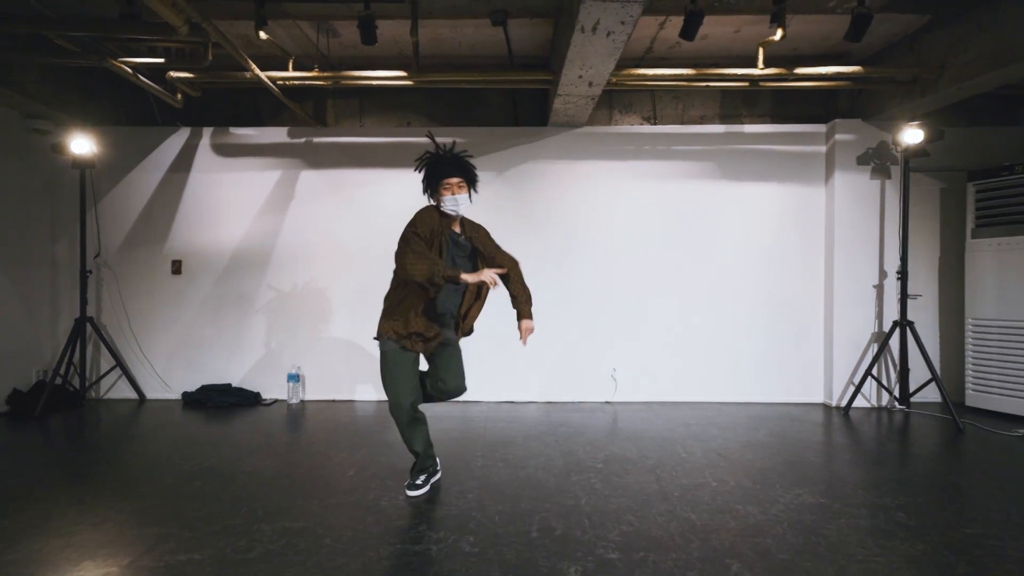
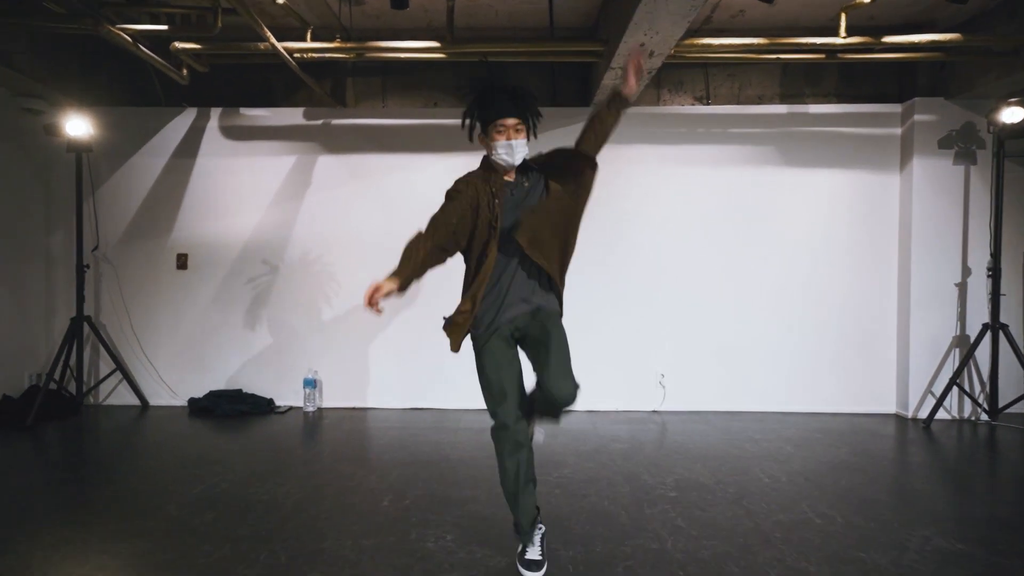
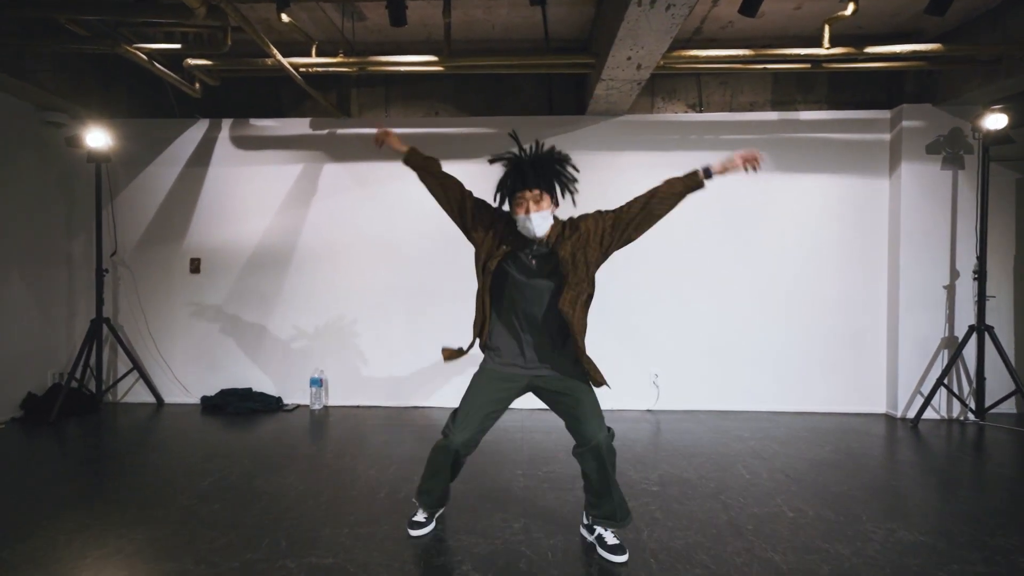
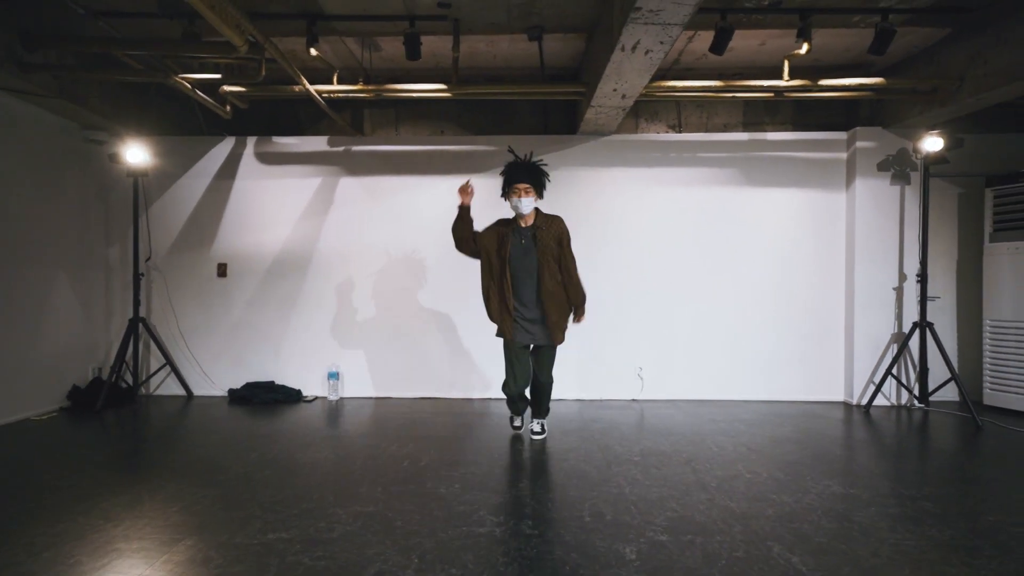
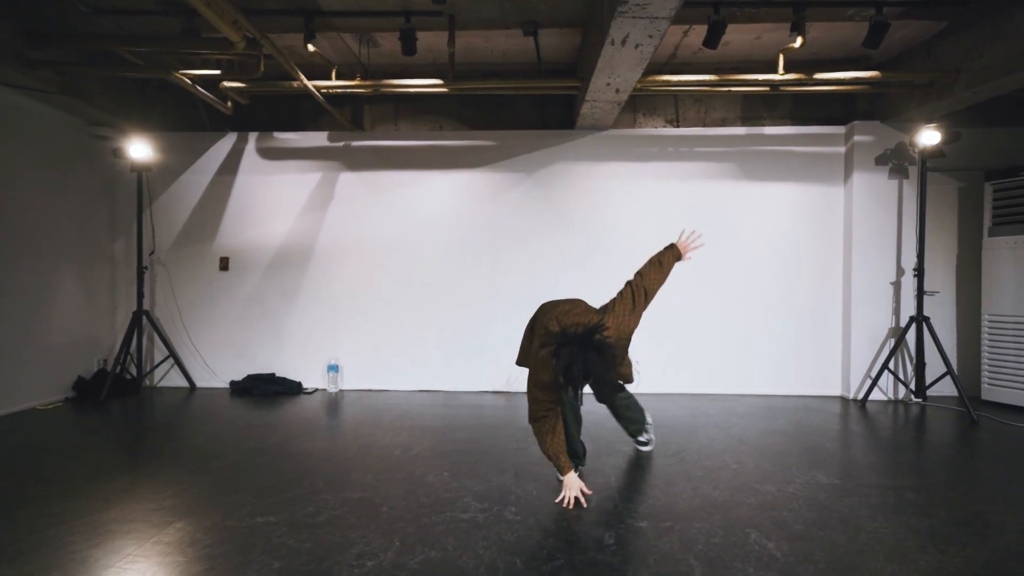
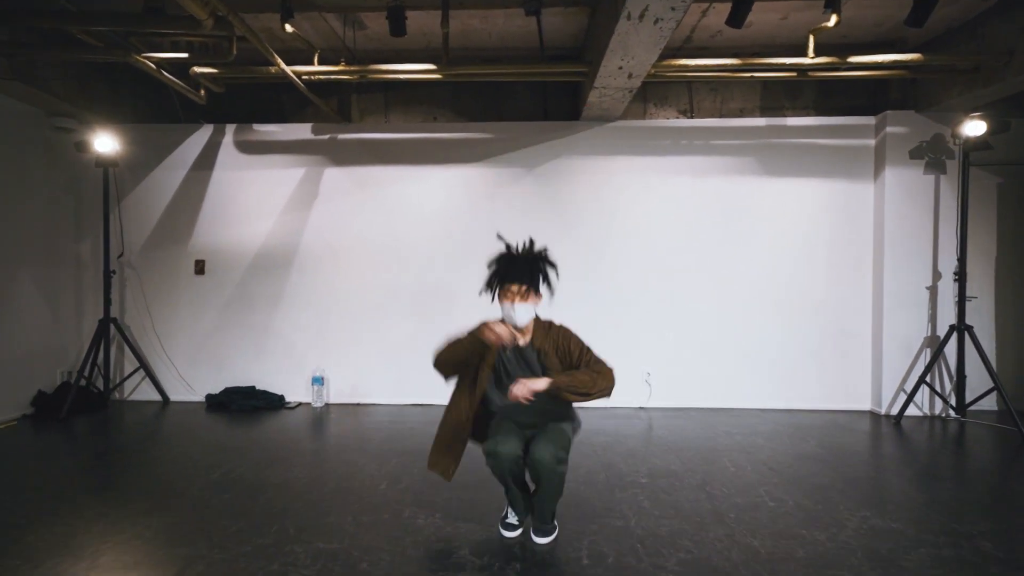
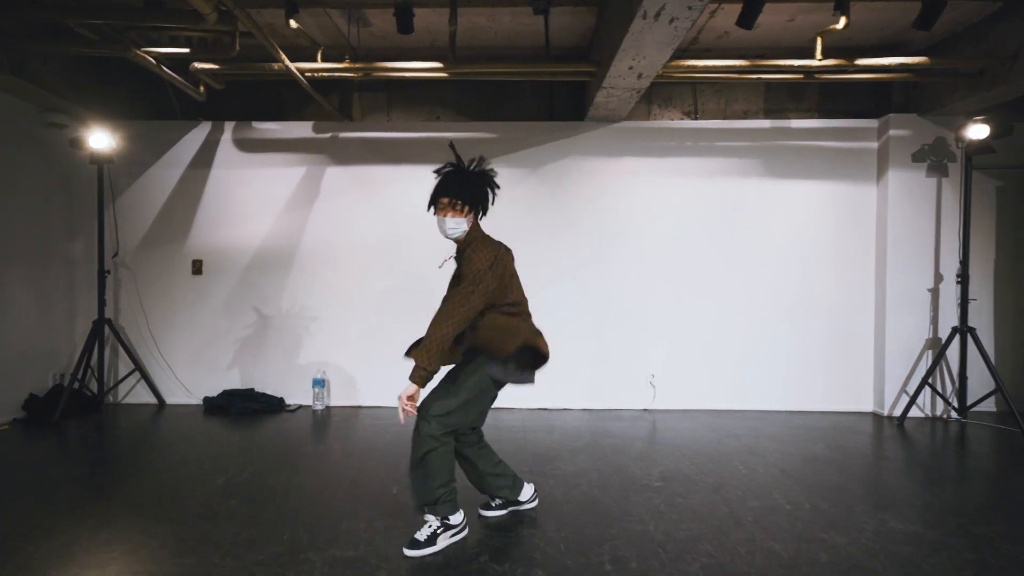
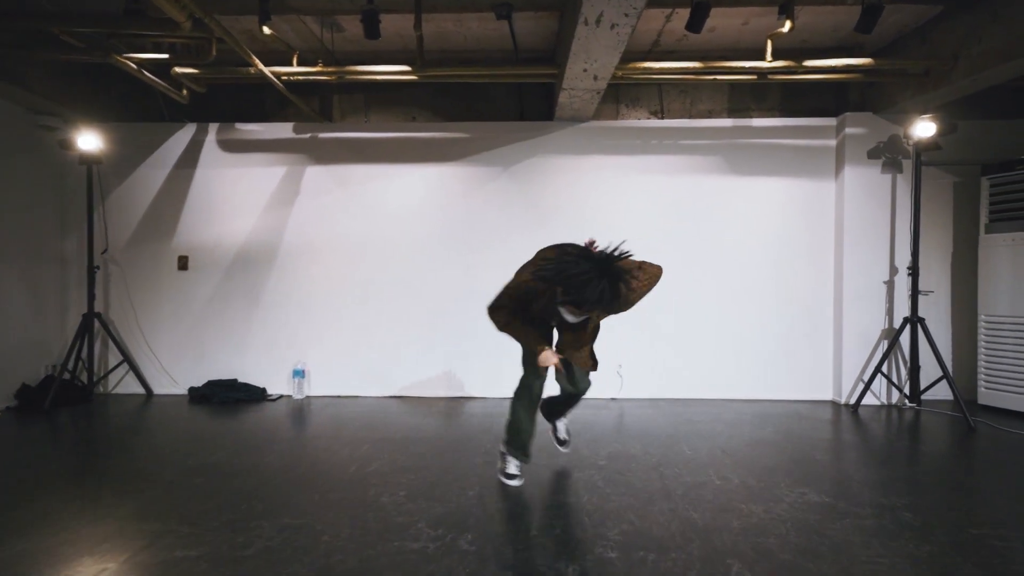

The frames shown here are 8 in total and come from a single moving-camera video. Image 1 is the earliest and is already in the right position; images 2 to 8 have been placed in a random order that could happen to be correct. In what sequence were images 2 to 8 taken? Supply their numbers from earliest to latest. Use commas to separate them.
7, 2, 4, 6, 3, 5, 8
